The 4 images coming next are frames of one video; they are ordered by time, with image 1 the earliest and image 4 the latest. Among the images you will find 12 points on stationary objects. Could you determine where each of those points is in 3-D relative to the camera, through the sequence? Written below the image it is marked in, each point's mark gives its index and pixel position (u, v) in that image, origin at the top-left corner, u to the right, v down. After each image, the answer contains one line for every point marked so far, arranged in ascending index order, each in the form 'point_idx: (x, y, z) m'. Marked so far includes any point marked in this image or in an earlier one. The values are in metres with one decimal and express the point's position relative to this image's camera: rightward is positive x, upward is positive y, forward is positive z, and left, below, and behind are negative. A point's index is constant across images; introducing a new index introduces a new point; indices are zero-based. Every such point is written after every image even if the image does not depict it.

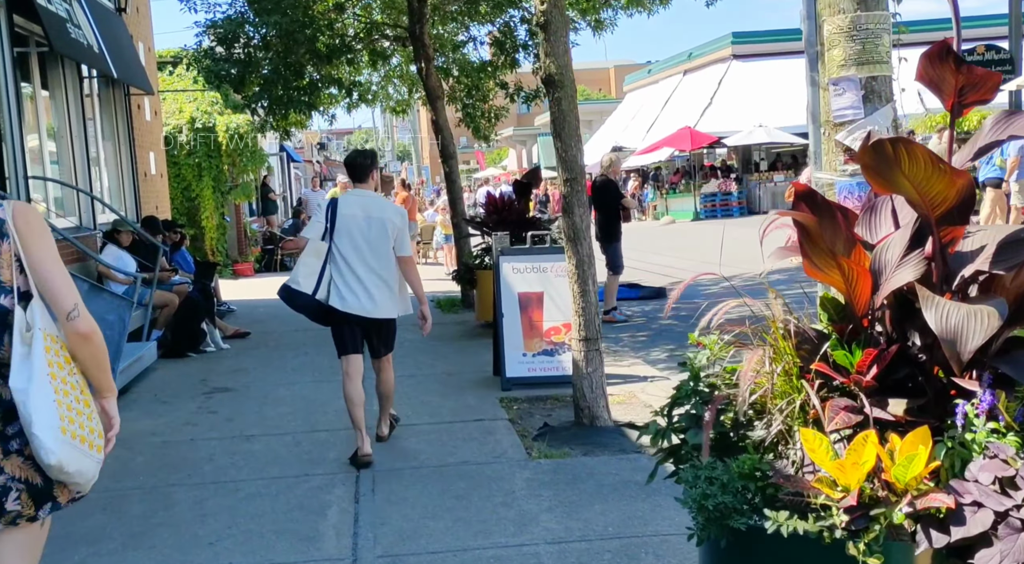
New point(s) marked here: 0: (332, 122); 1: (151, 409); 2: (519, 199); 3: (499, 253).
0: (-2.7, +2.4, +17.4) m
1: (-2.6, -0.9, +8.4) m
2: (+0.1, +0.9, +12.2) m
3: (-0.1, +0.2, +8.9) m
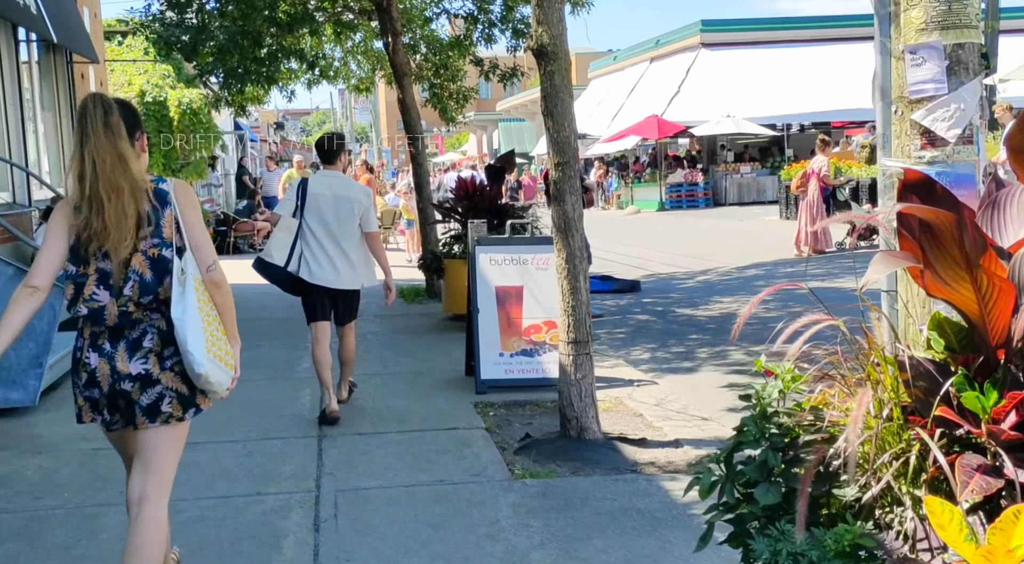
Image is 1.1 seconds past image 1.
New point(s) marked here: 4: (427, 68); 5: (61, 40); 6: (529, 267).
0: (-3.1, +2.6, +16.5) m
1: (-2.7, -0.8, +7.5) m
2: (-0.2, +1.0, +11.5) m
3: (-0.3, +0.3, +8.1) m
4: (-1.0, +2.6, +14.4) m
5: (-4.4, +2.4, +11.4) m
6: (+0.1, +0.1, +8.1) m
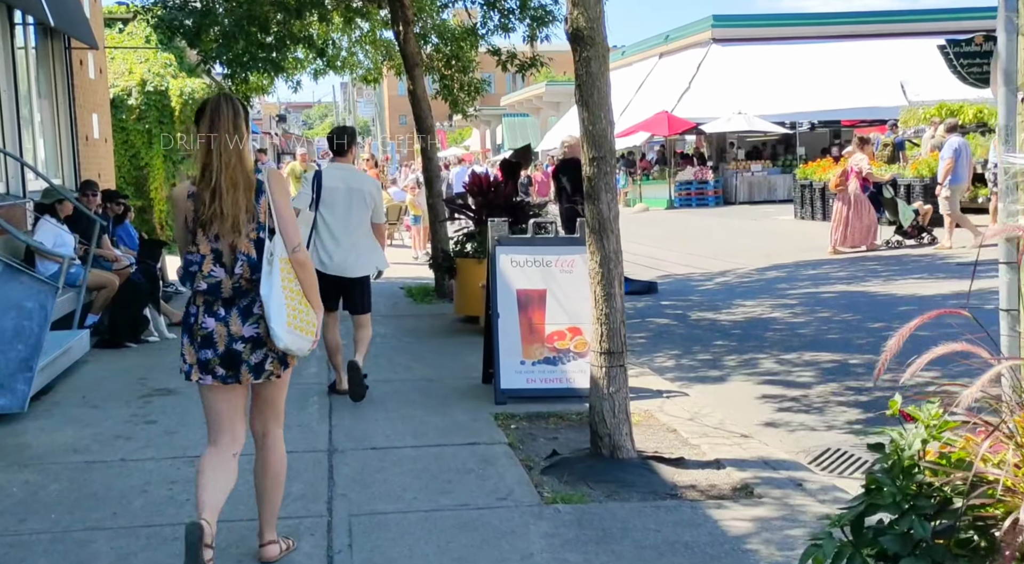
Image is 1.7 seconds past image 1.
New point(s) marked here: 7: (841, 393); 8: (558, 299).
0: (-3.0, +2.6, +15.9) m
1: (-2.6, -0.8, +7.0) m
2: (-0.1, +1.0, +11.0) m
3: (-0.1, +0.3, +7.6) m
4: (-0.9, +2.6, +13.8) m
5: (-4.2, +2.4, +10.8) m
6: (+0.3, +0.1, +7.5) m
7: (+2.2, -0.8, +7.9) m
8: (+0.3, -0.1, +7.5) m
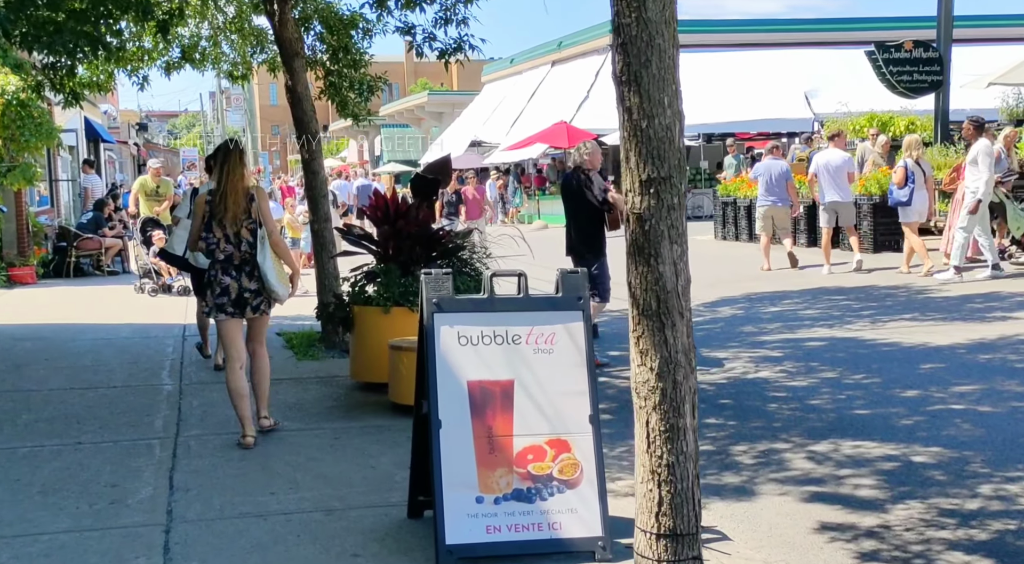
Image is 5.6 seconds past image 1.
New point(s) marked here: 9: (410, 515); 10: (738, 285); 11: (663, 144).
0: (-4.1, +2.1, +12.8) m
1: (-2.7, -1.2, +4.0) m
2: (-0.6, +0.6, +8.2) m
3: (-0.3, -0.1, +4.8) m
4: (-1.8, +2.2, +11.0) m
5: (-4.8, +2.0, +7.6) m
6: (0.0, -0.3, +4.8) m
7: (+2.0, -1.1, +5.4) m
8: (+0.1, -0.5, +4.8) m
9: (-0.5, -1.0, +5.2) m
10: (+2.8, -0.1, +14.6) m
11: (+0.4, +0.4, +3.1) m
